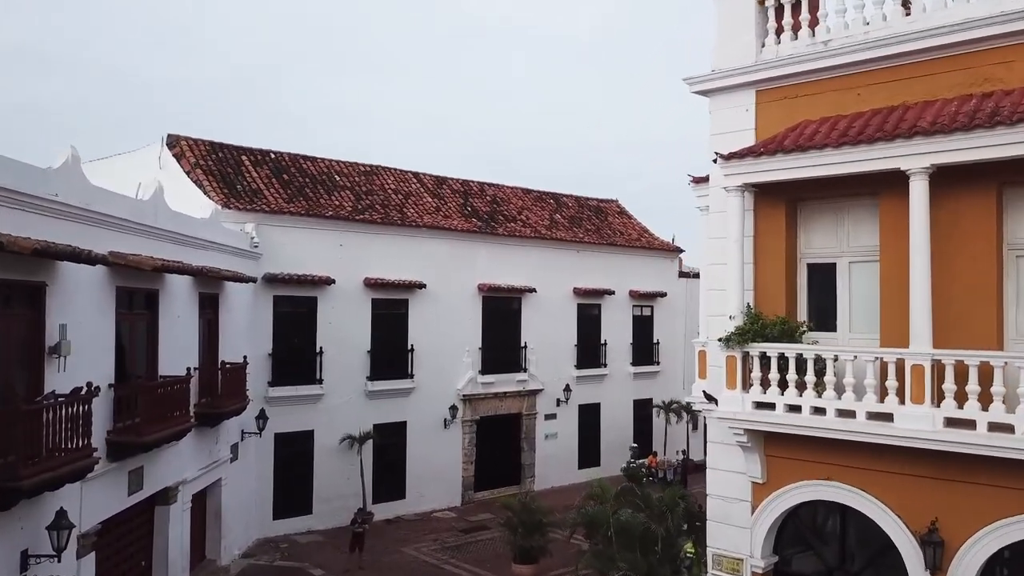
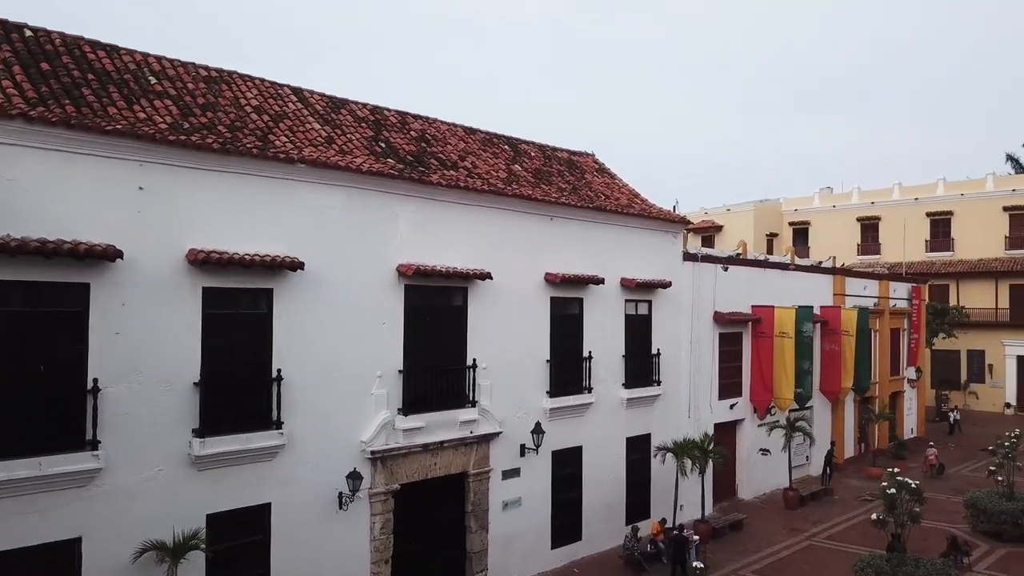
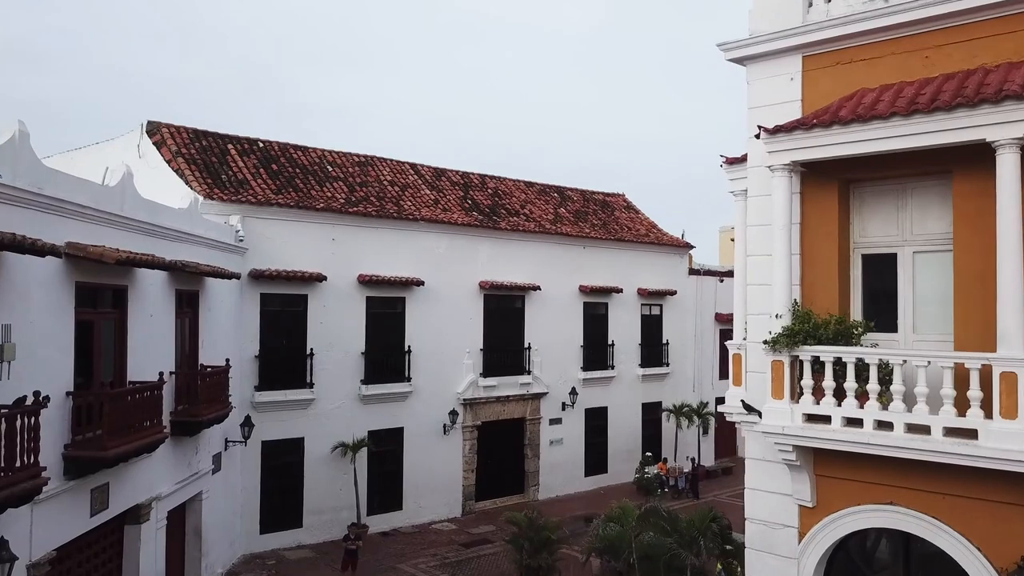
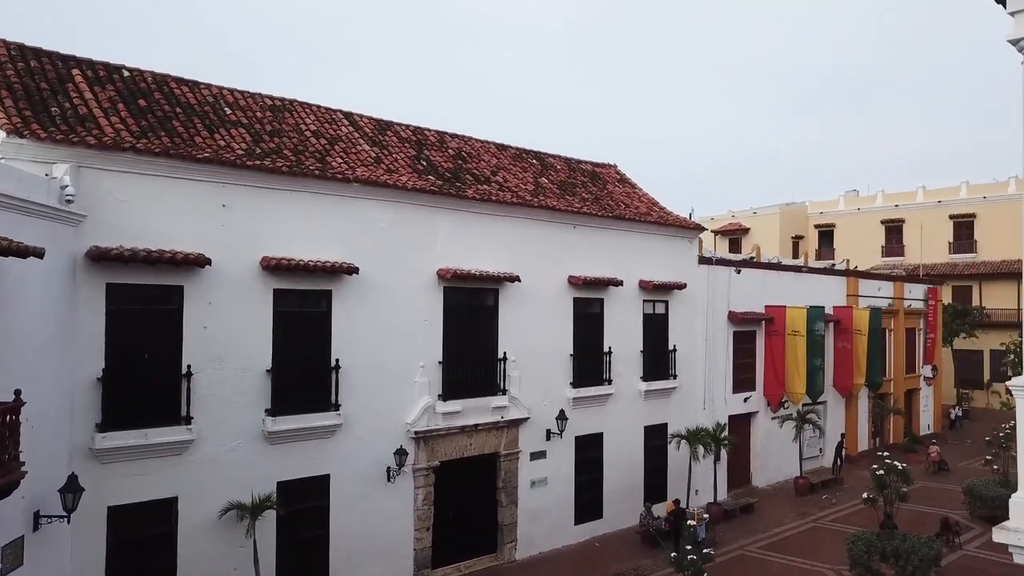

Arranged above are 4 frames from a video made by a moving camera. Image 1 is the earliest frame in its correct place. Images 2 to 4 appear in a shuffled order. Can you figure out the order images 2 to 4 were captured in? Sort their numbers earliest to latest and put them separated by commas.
3, 4, 2
